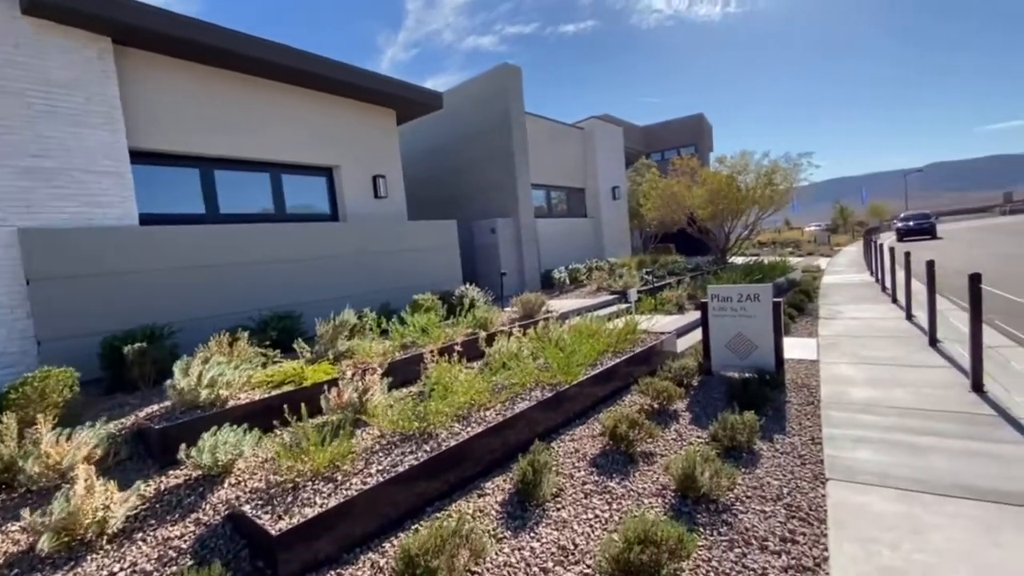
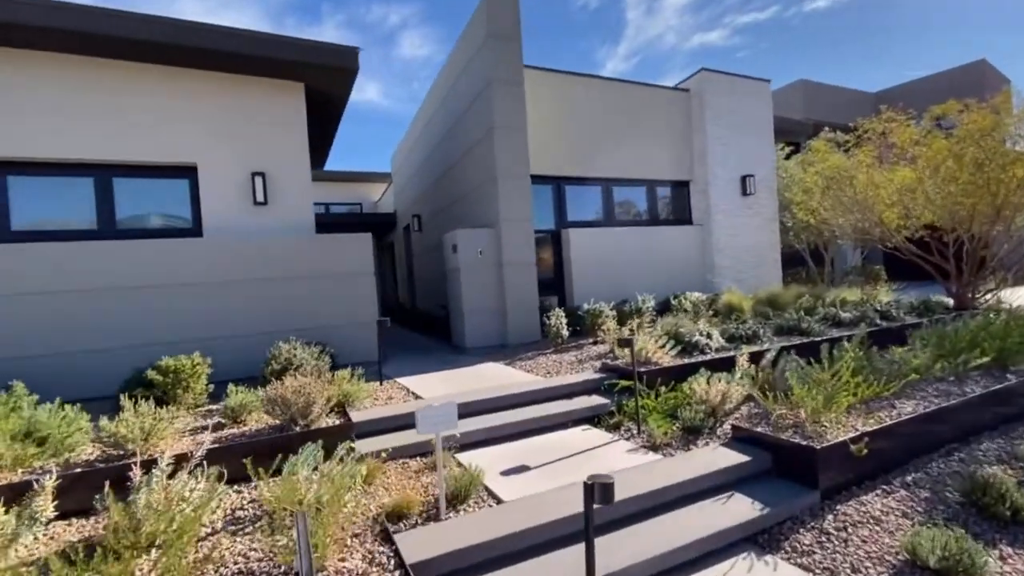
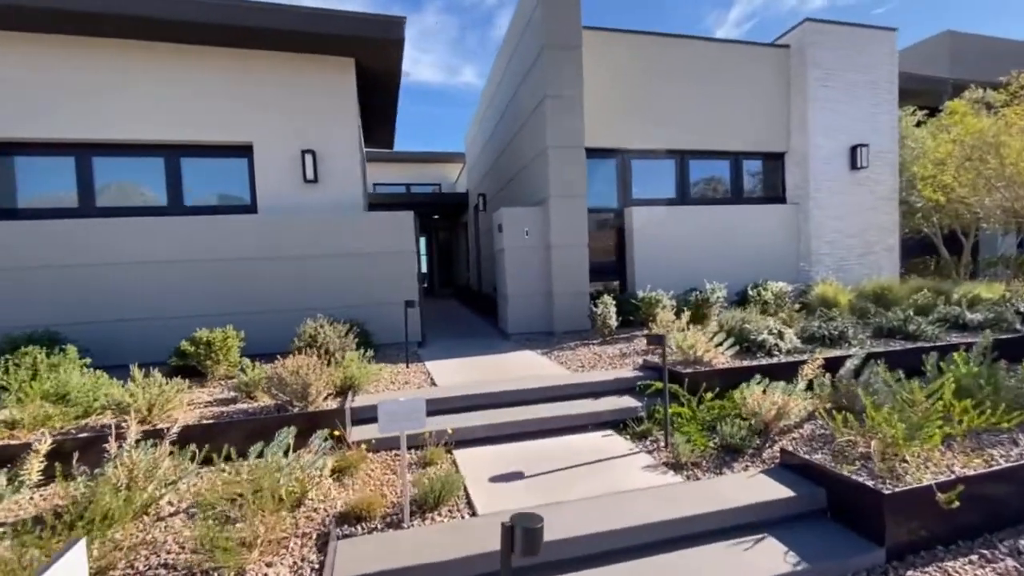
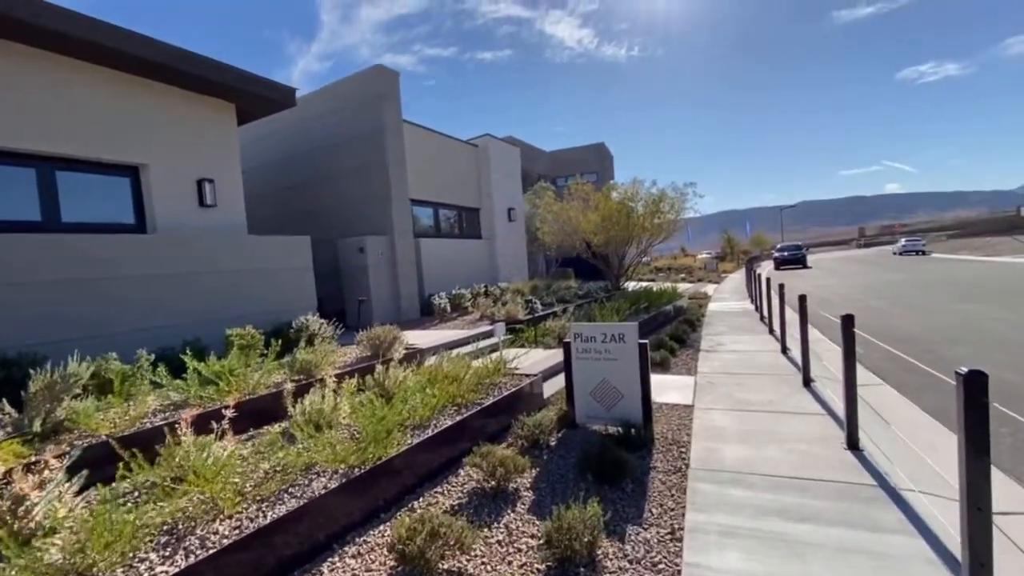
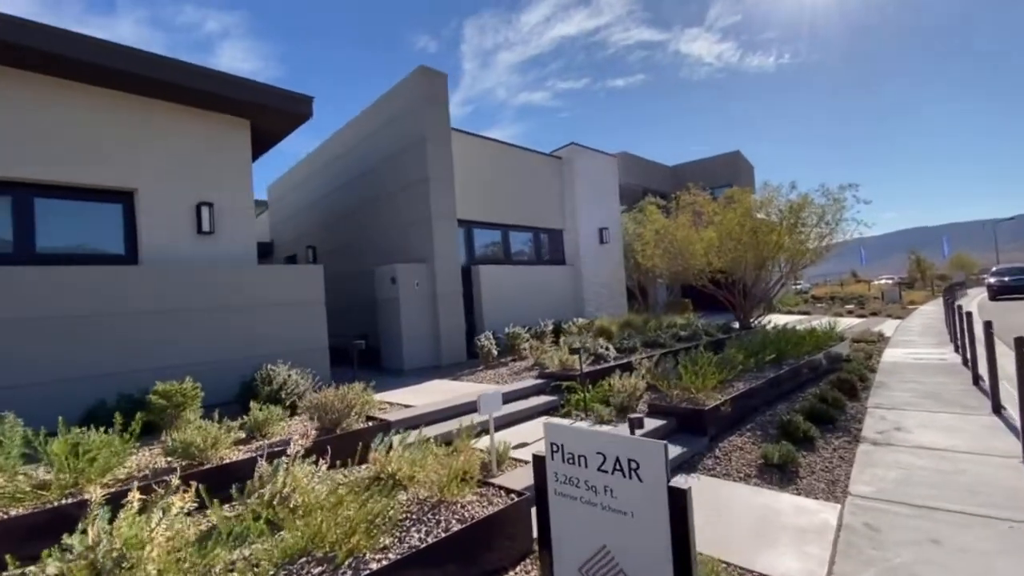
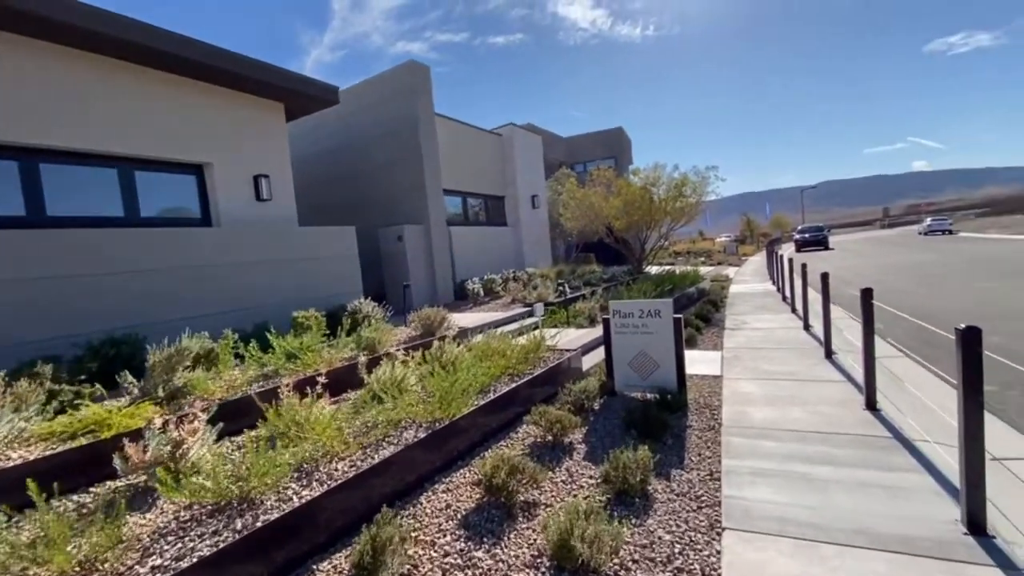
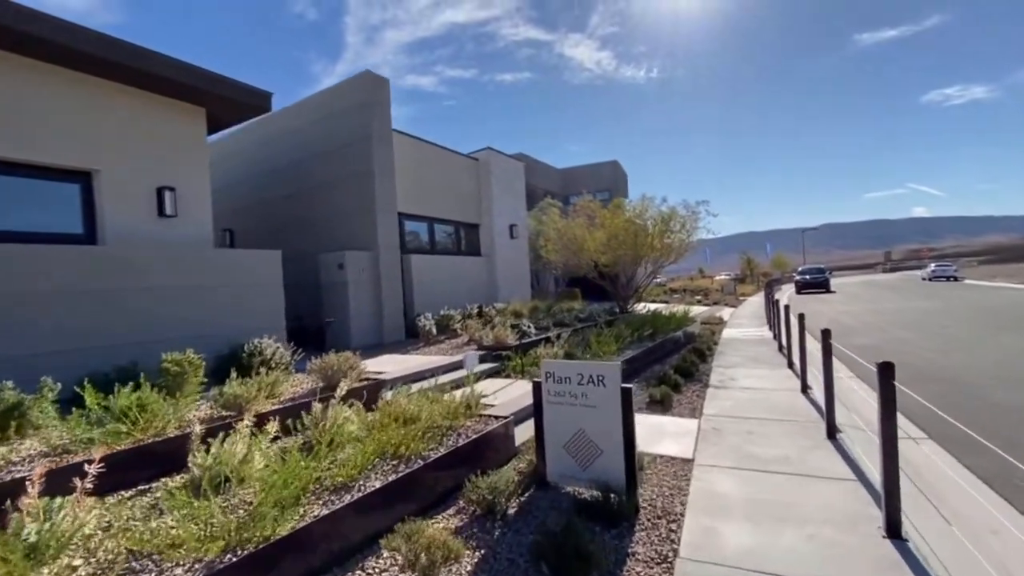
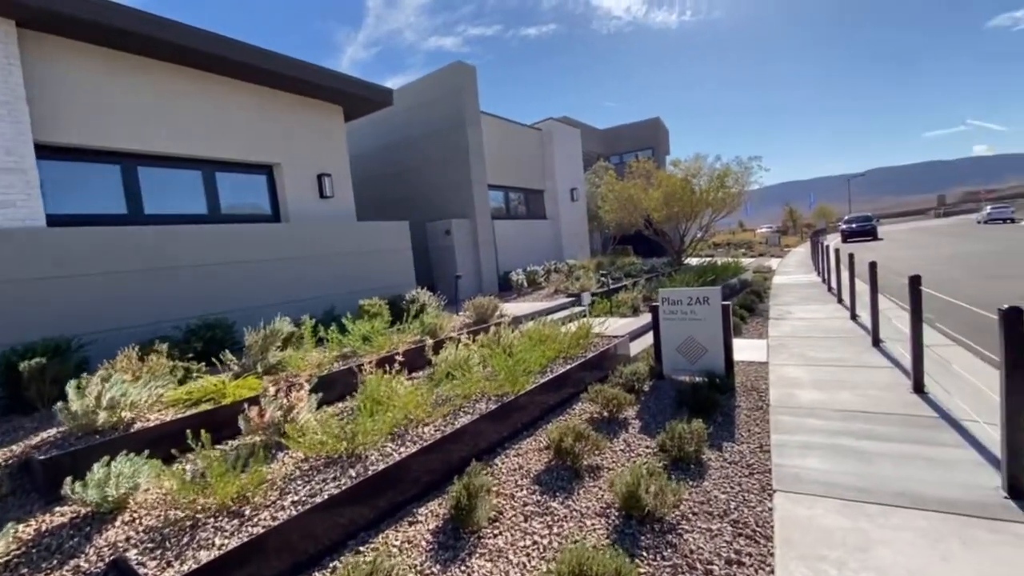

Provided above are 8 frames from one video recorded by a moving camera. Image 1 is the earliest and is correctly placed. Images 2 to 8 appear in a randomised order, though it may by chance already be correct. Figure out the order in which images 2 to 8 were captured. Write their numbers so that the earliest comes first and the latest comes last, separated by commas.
8, 6, 4, 7, 5, 2, 3
